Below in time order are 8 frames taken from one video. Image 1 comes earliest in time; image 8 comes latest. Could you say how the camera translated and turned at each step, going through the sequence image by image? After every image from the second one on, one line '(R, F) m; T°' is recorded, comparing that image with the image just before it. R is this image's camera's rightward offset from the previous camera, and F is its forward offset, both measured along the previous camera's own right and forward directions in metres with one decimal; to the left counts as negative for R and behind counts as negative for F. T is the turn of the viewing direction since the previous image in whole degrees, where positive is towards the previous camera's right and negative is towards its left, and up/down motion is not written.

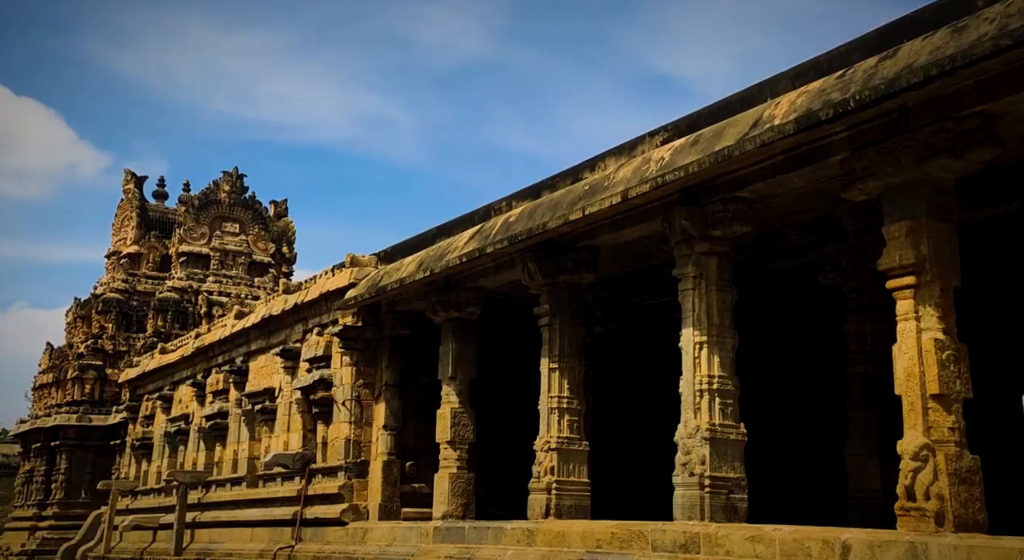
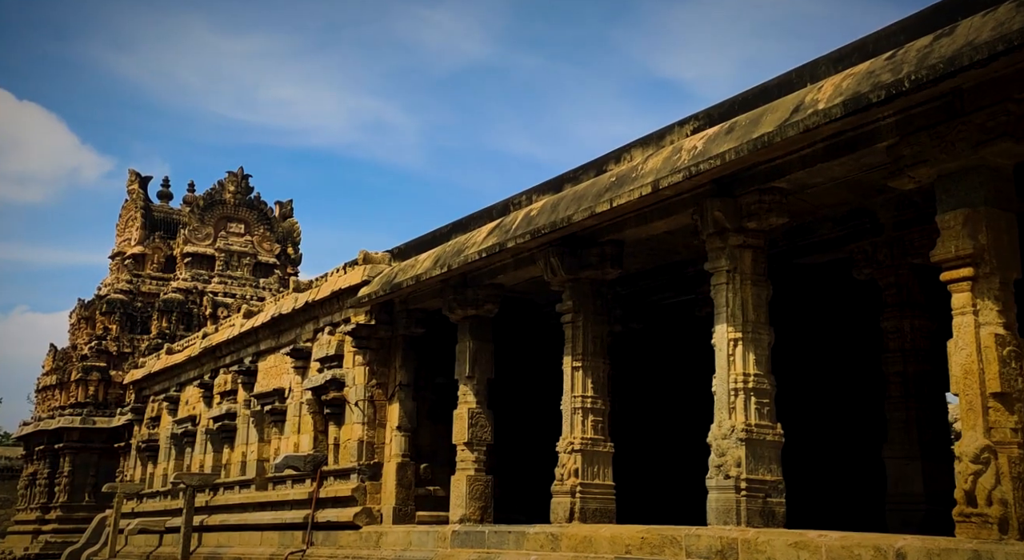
(-0.2, +0.3) m; 0°
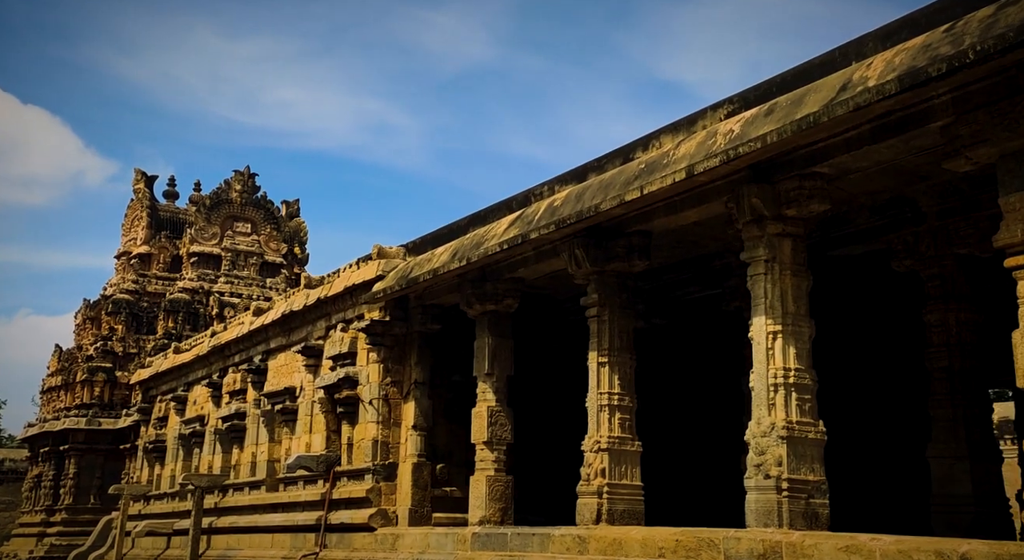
(-0.2, +0.3) m; 0°
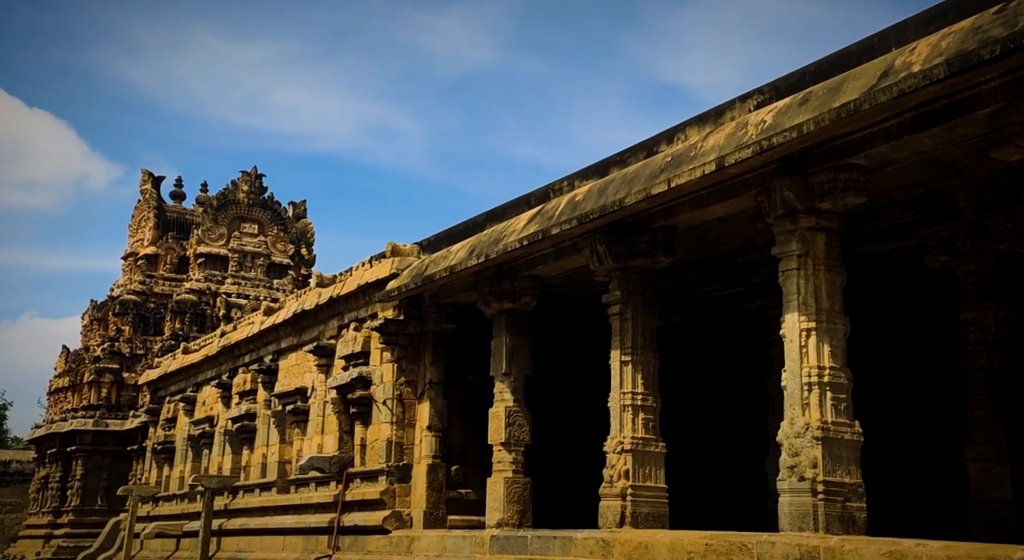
(-0.1, +0.2) m; 0°
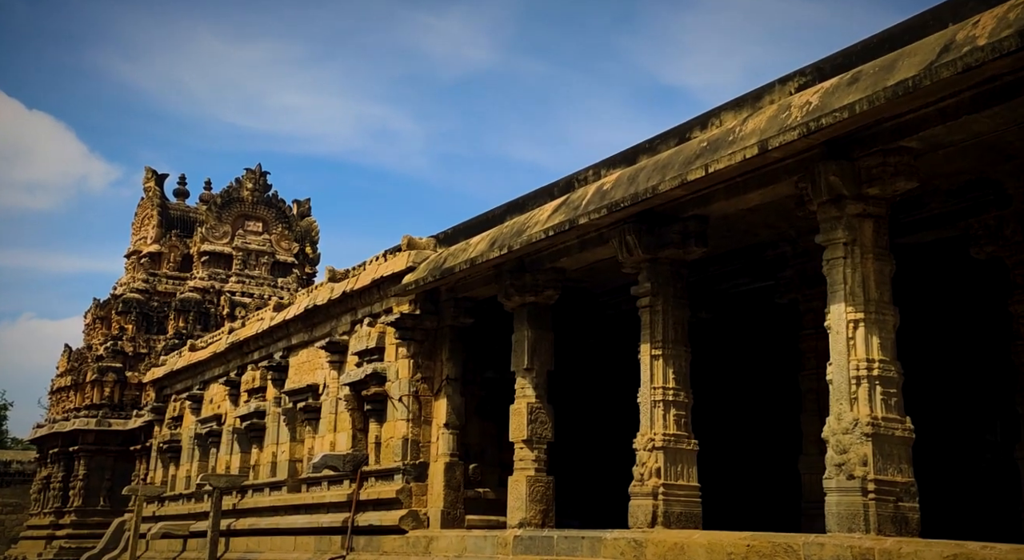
(-0.2, +0.3) m; 0°
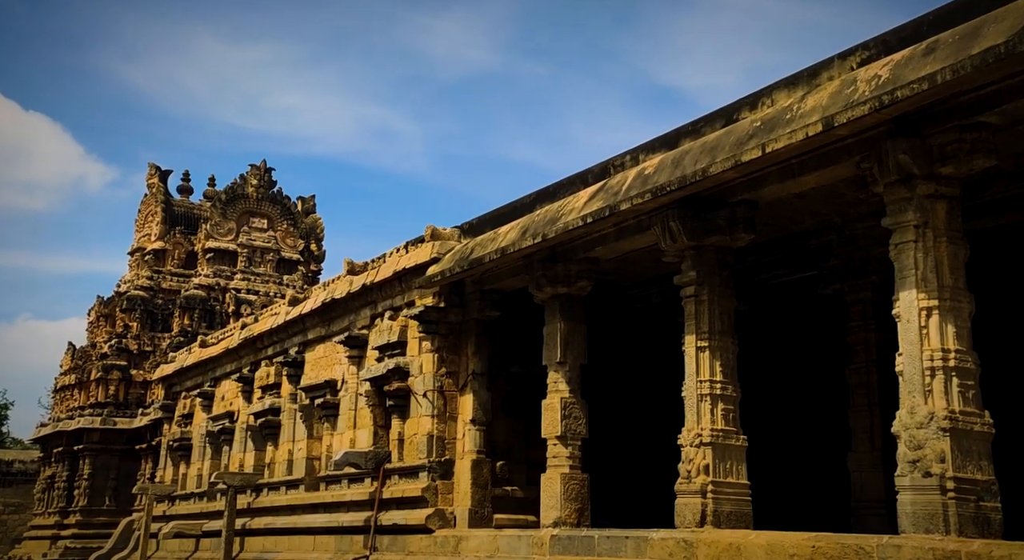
(-0.3, +0.4) m; 0°
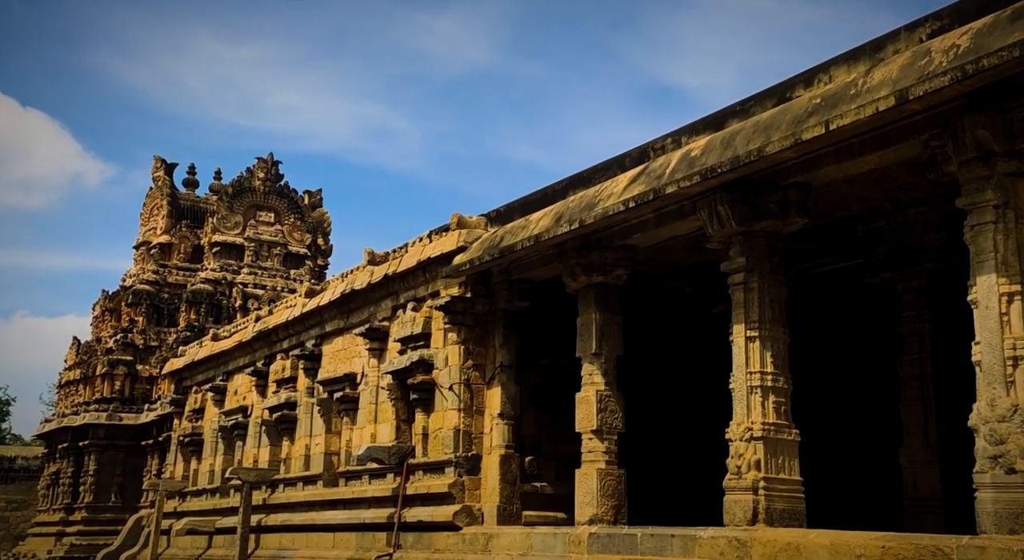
(-0.3, +0.4) m; 0°
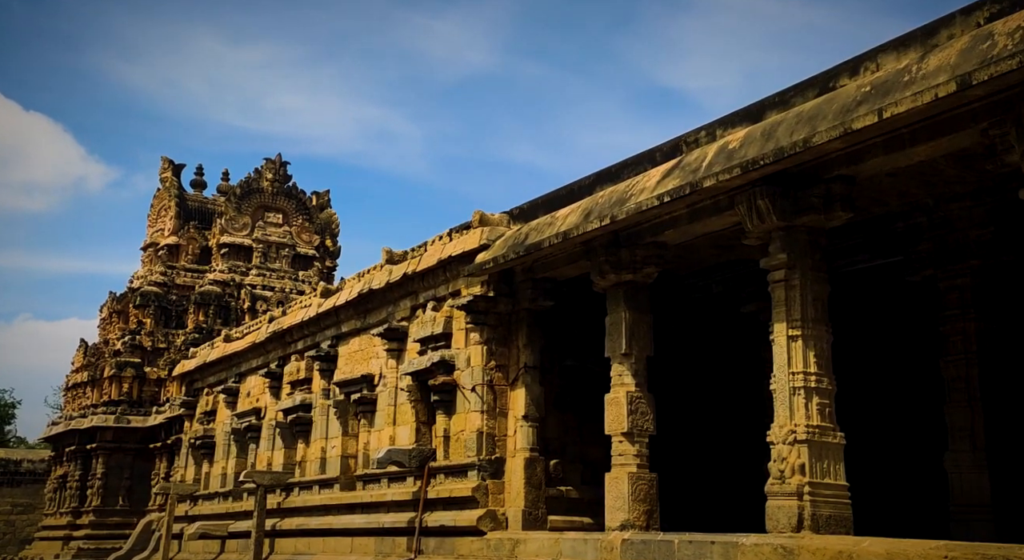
(-0.2, +0.3) m; 0°
